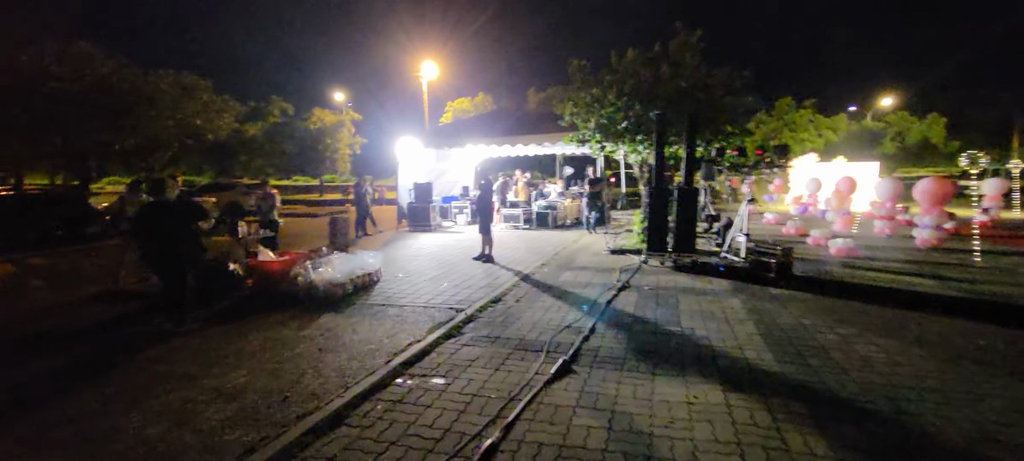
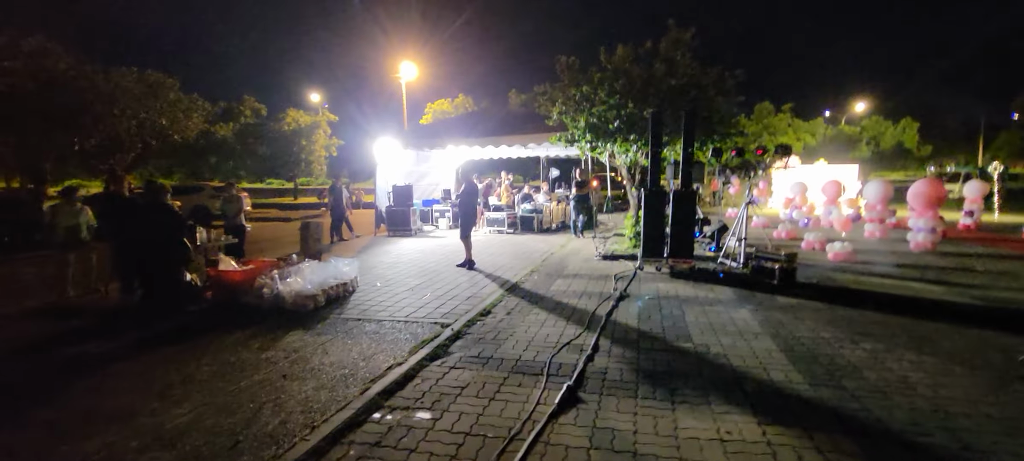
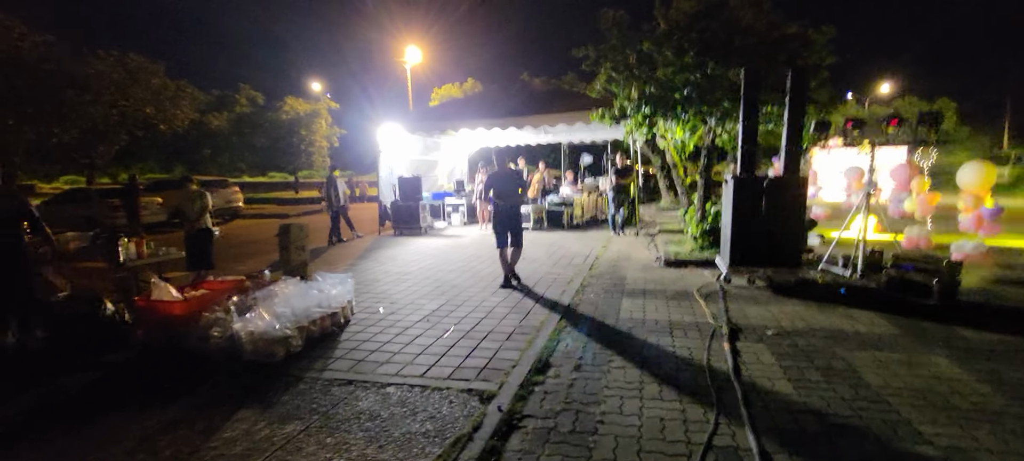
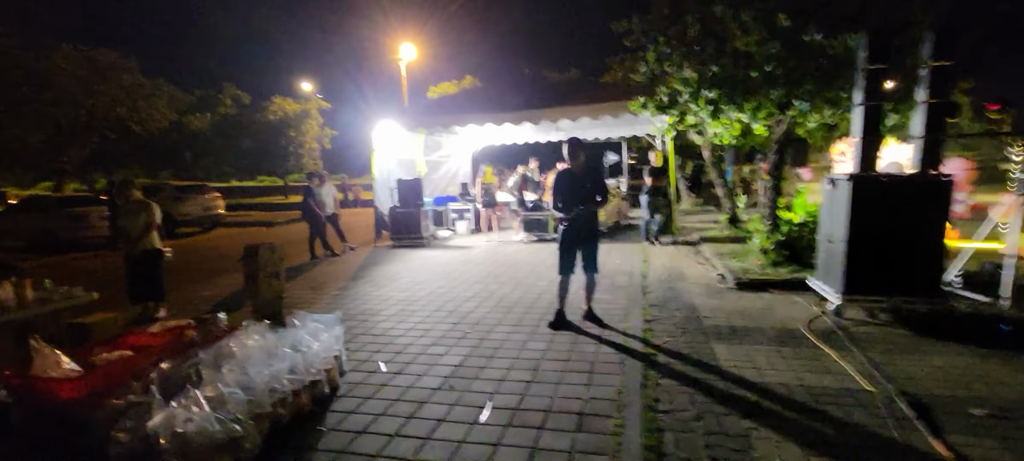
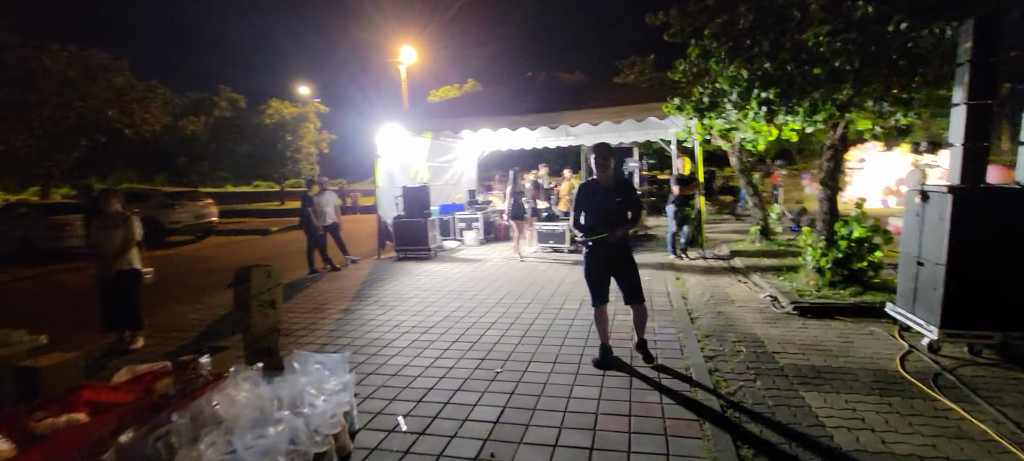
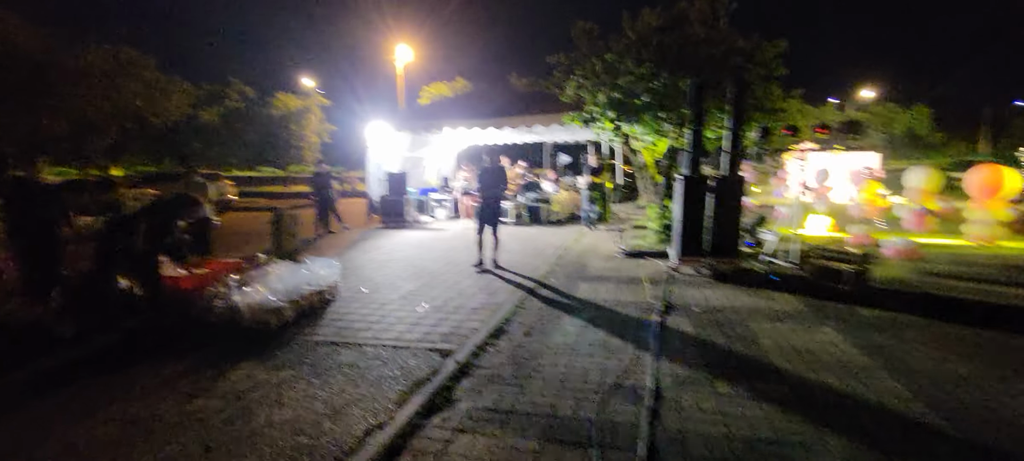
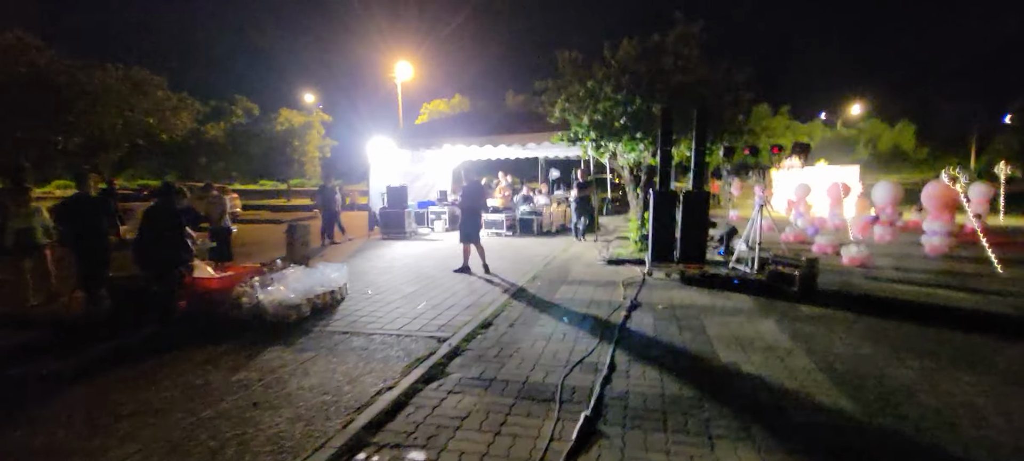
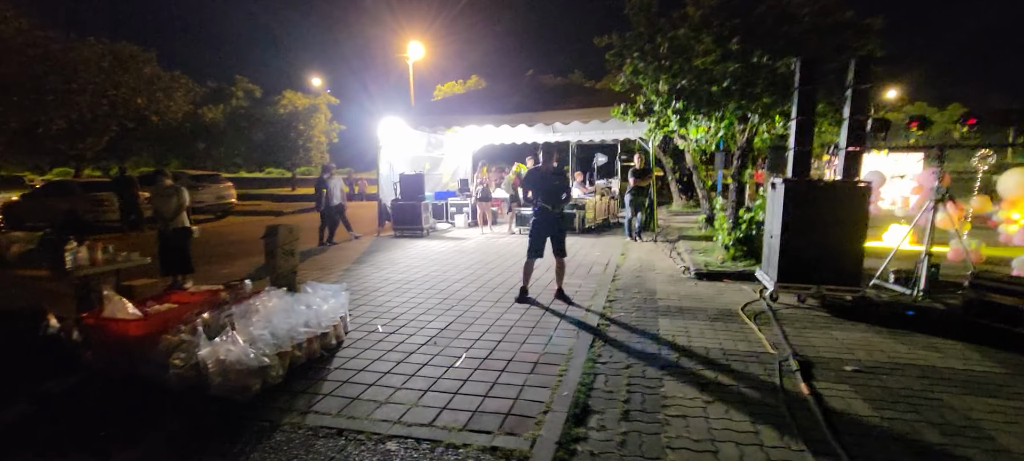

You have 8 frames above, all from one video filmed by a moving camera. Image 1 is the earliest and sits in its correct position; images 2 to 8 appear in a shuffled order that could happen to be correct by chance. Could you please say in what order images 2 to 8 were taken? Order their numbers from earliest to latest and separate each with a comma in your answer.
2, 7, 6, 3, 8, 4, 5
